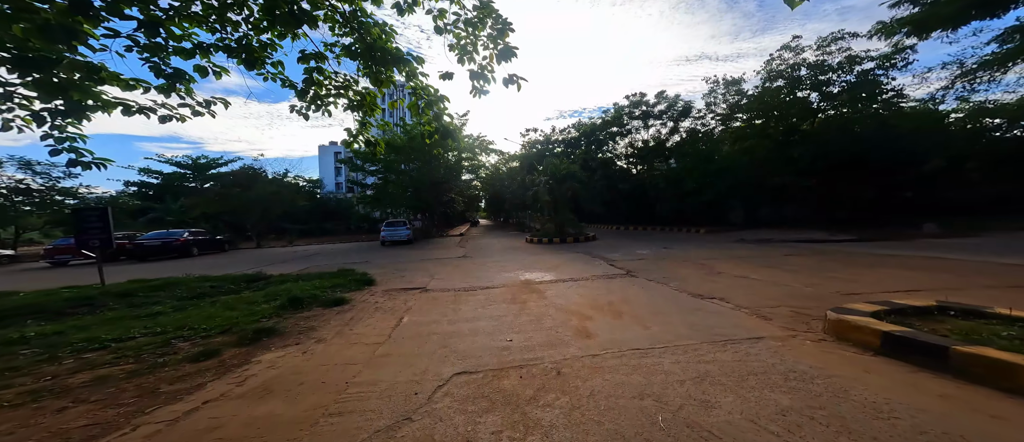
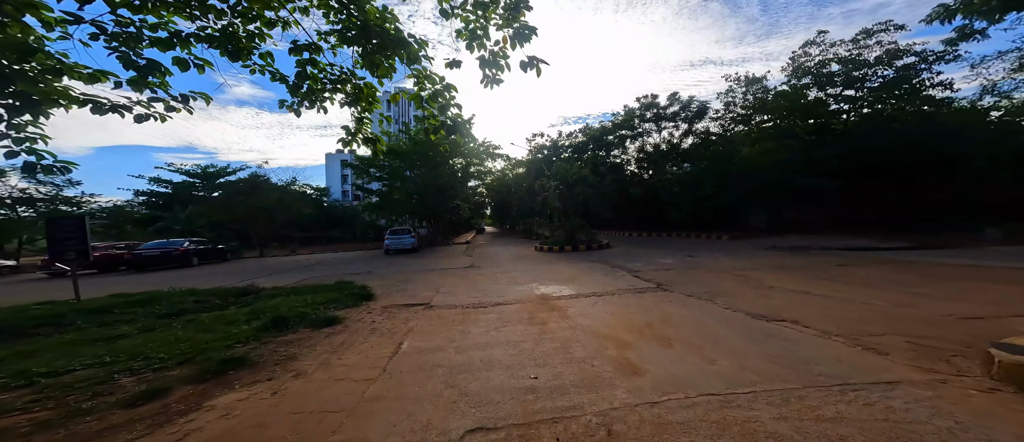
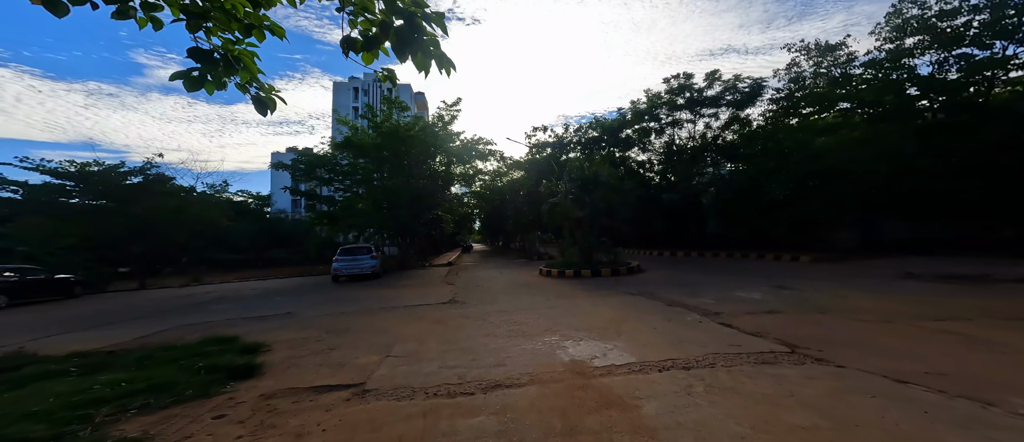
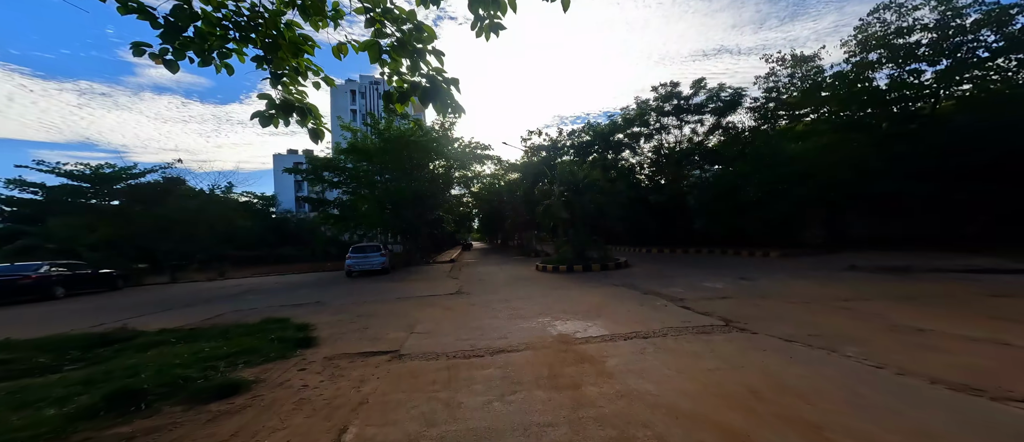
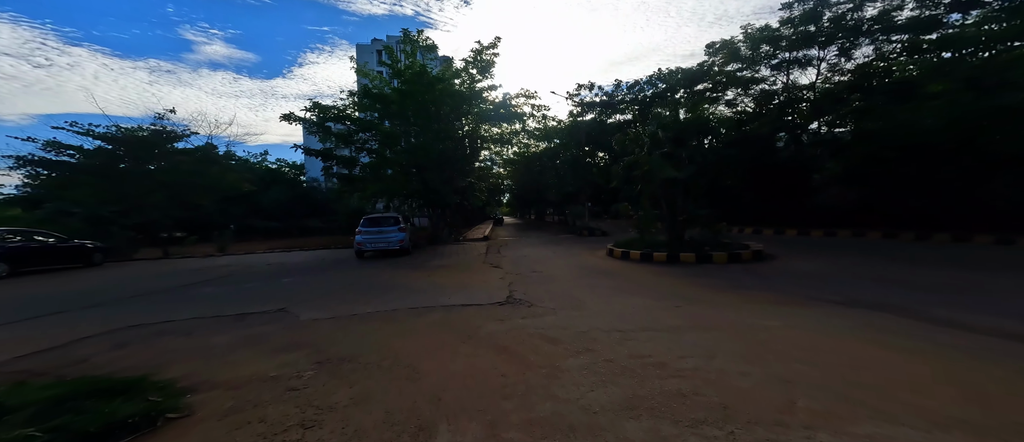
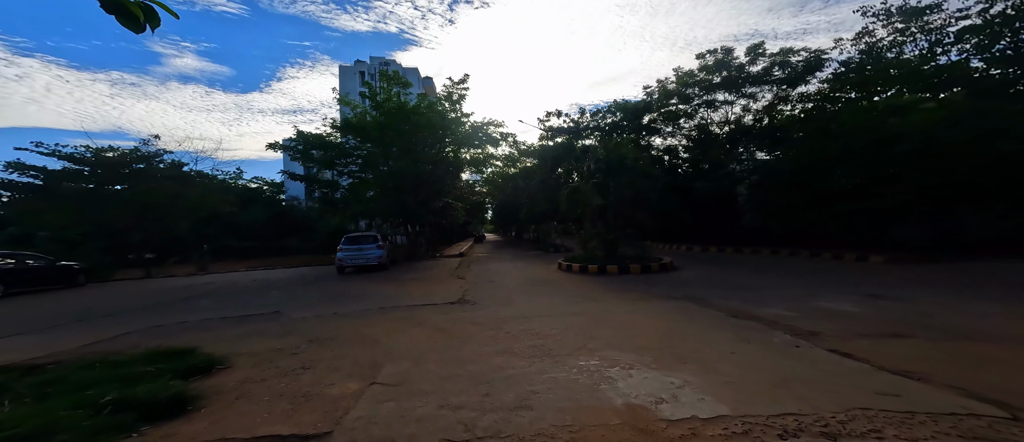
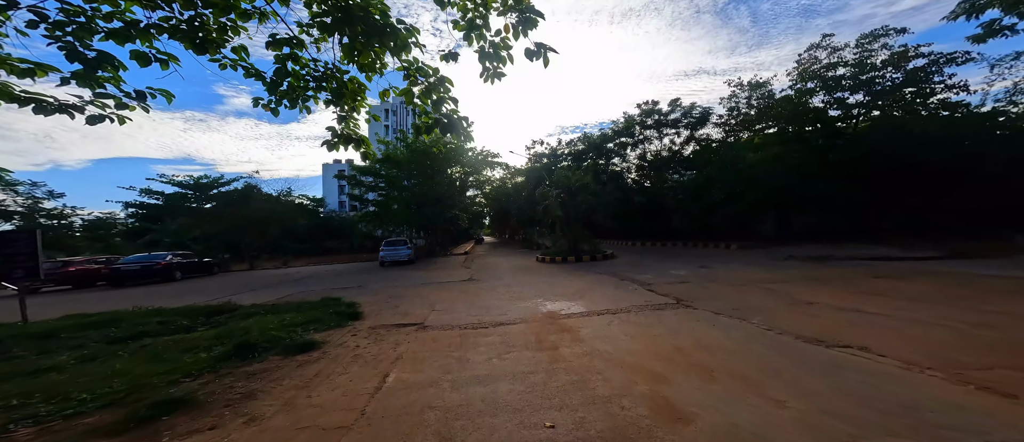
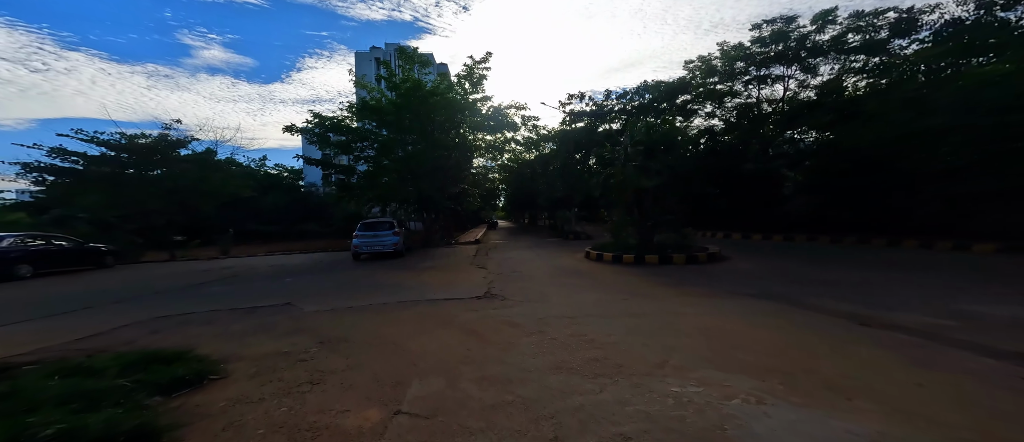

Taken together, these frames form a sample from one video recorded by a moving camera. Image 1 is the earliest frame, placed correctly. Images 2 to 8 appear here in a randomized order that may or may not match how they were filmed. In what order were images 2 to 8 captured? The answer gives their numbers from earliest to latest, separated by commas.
2, 7, 4, 3, 6, 8, 5
